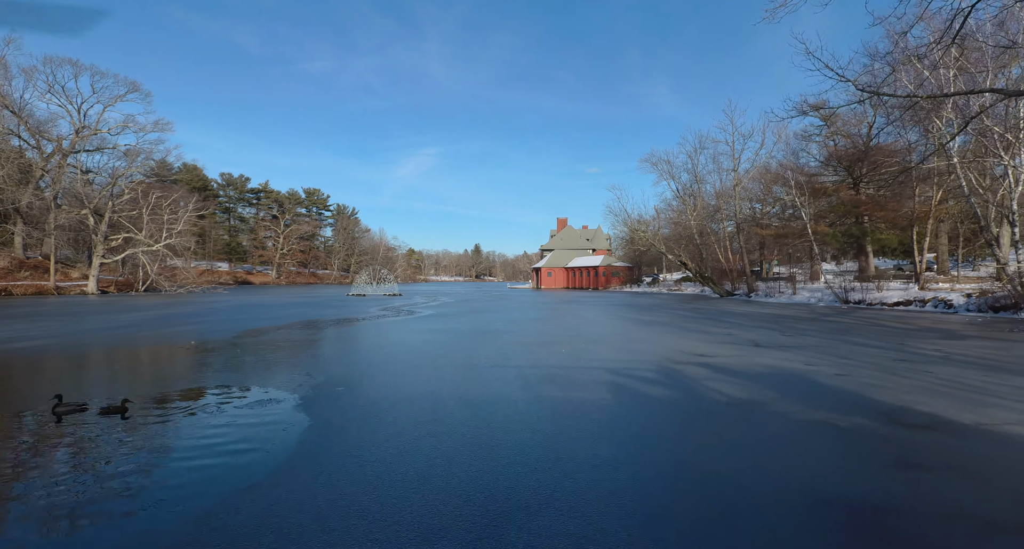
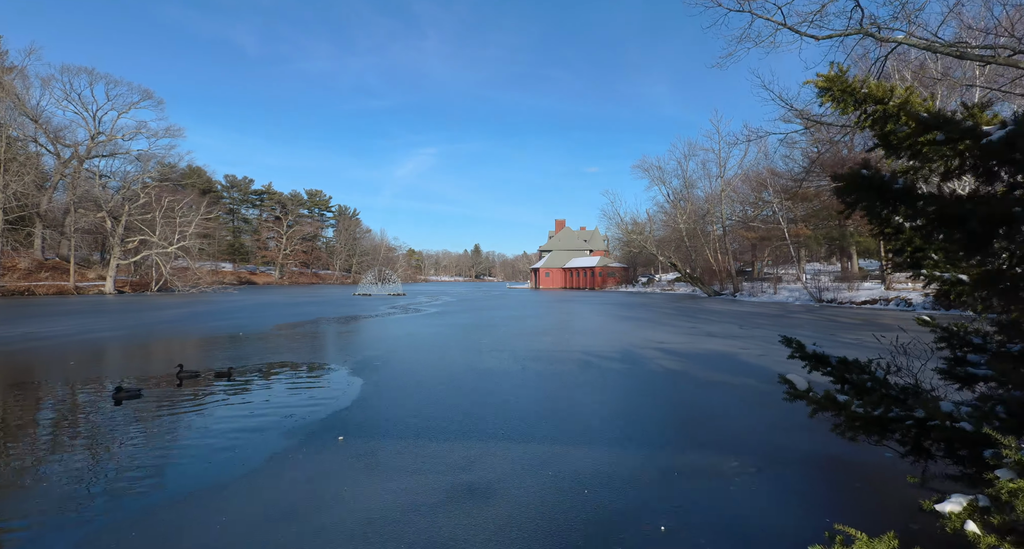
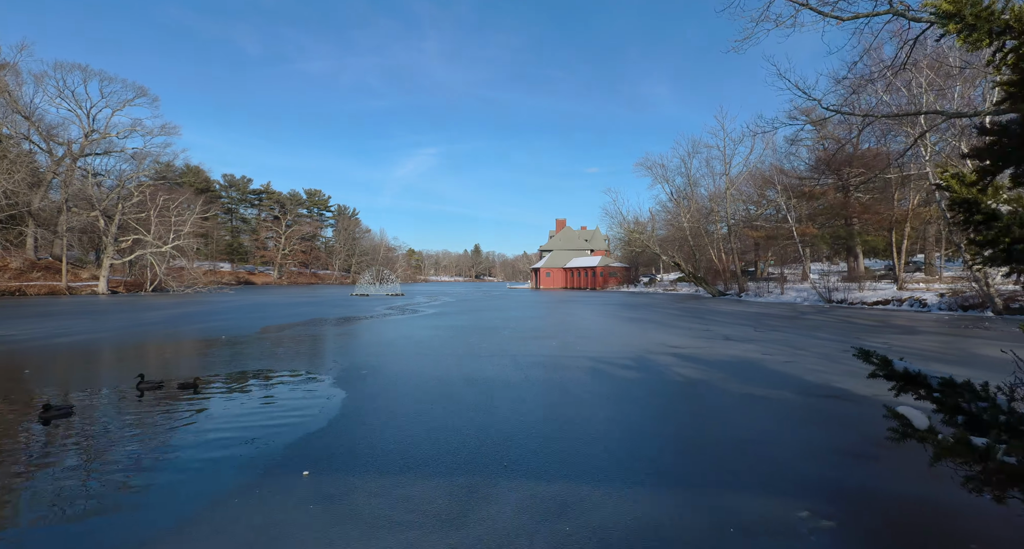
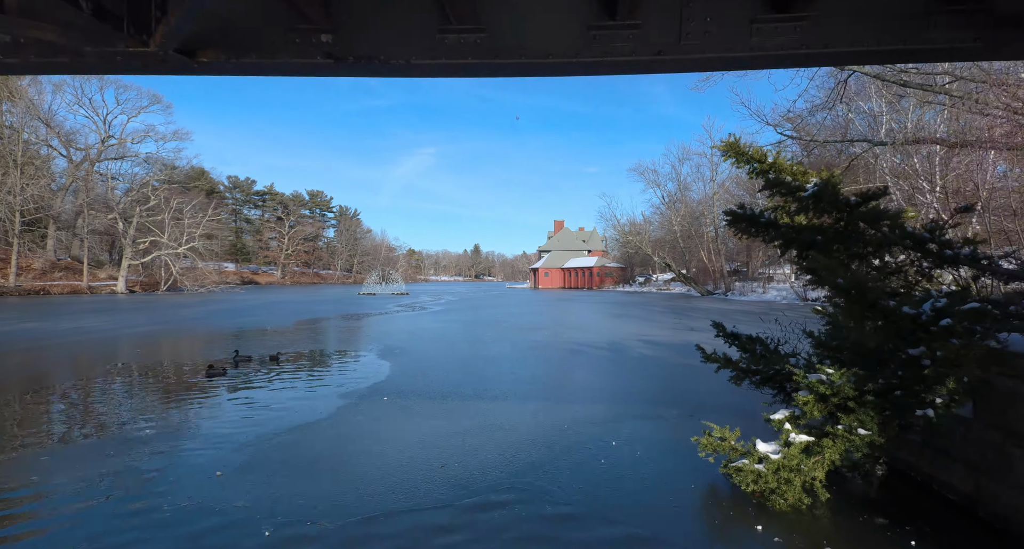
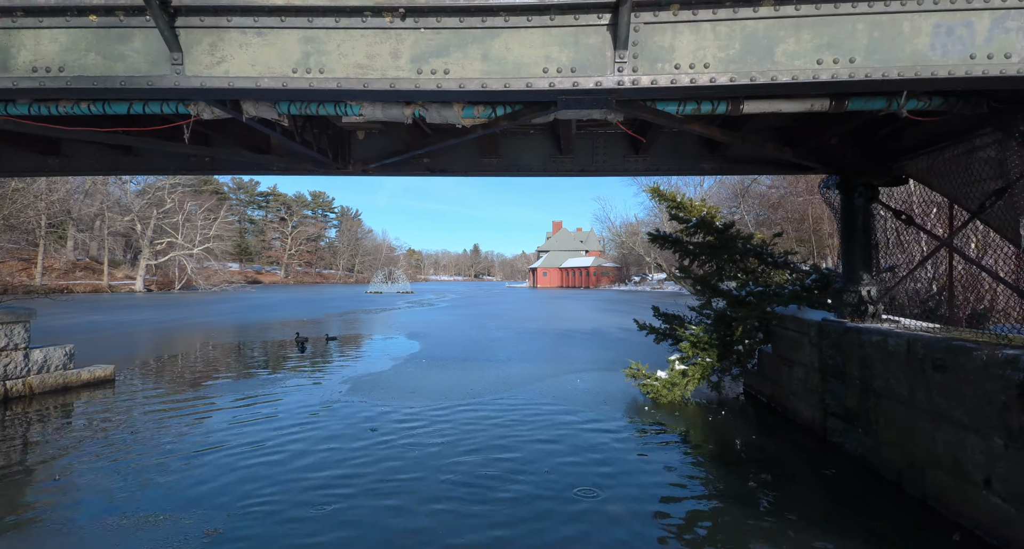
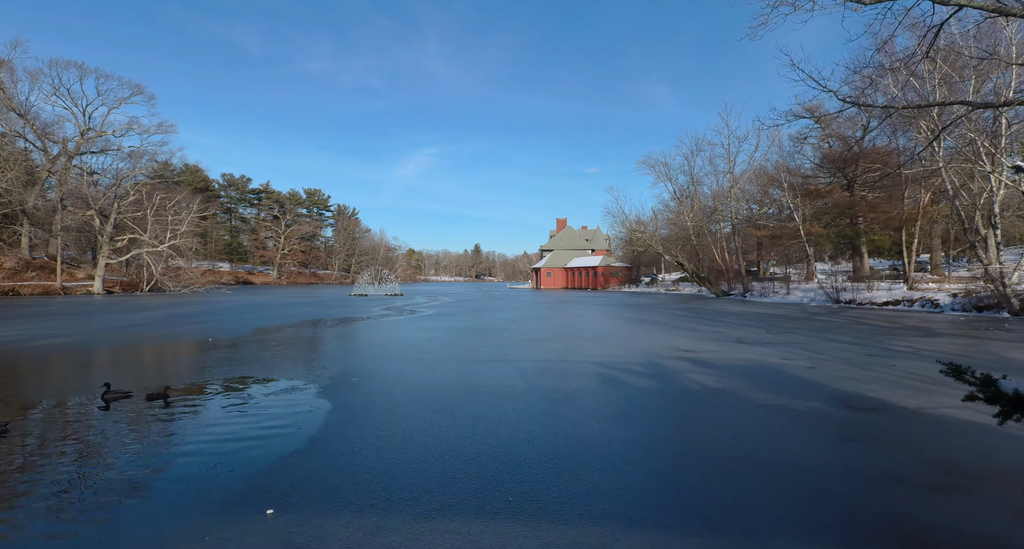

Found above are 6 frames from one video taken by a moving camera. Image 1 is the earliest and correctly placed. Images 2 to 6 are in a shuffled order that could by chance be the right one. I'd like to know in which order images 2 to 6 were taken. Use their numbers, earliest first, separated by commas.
6, 3, 2, 4, 5
